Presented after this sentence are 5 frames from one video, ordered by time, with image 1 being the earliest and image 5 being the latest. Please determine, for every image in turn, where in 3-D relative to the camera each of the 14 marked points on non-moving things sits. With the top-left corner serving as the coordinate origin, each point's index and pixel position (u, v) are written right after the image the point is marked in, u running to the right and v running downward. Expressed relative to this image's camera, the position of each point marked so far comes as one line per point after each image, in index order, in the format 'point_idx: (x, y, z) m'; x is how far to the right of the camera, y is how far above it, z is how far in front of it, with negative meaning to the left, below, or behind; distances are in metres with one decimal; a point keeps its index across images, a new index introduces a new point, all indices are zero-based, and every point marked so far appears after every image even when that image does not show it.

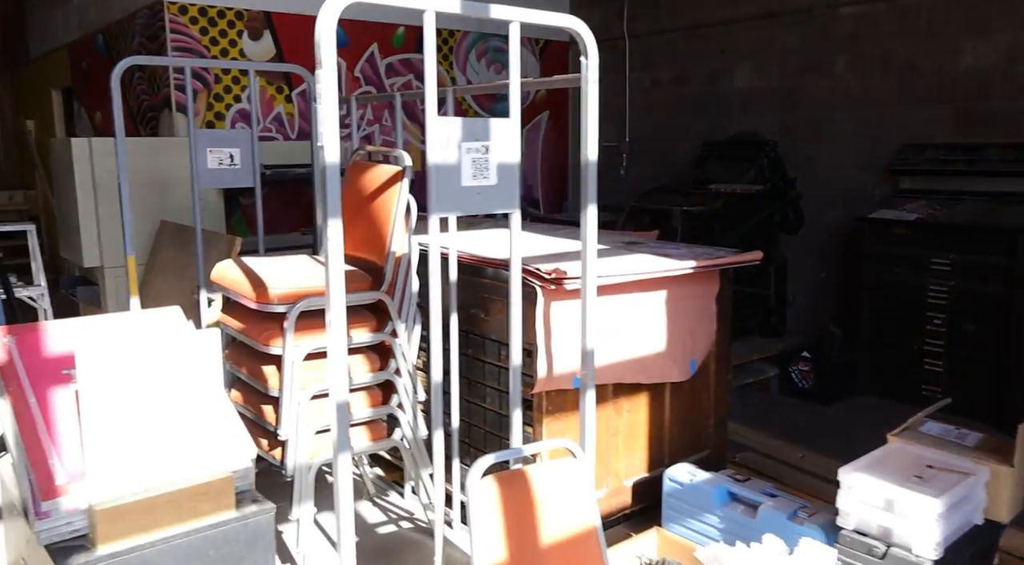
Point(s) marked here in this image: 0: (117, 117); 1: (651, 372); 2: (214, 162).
0: (-1.3, +0.6, +2.8) m
1: (+0.5, -0.3, +2.7) m
2: (-1.1, +0.5, +3.0) m
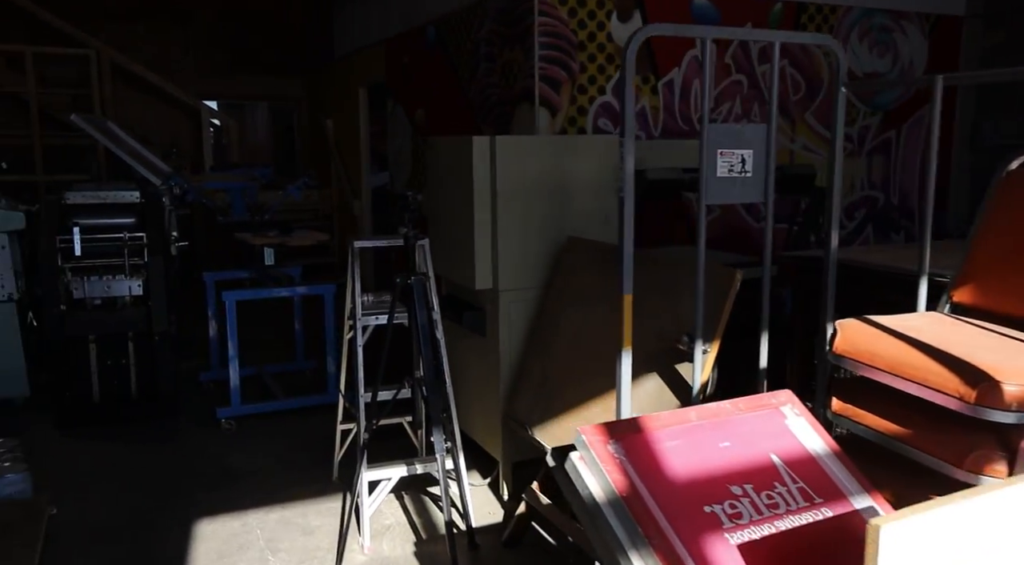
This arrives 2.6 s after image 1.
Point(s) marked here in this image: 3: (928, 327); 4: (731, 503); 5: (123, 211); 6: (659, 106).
0: (+0.3, +0.4, +2.1) m
1: (+2.0, -0.5, +1.5) m
2: (+0.6, +0.3, +2.2) m
3: (+0.9, -0.1, +1.7) m
4: (+0.4, -0.4, +1.3) m
5: (-2.1, +0.4, +4.3) m
6: (+0.8, +1.0, +4.6) m
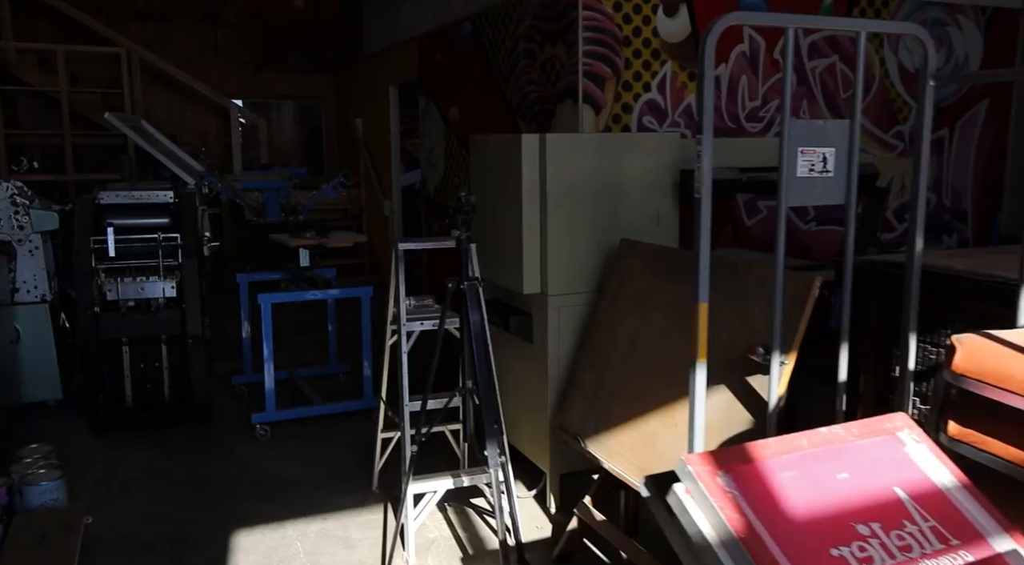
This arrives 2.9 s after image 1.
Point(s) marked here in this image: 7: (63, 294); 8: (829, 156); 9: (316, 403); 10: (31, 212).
0: (+0.5, +0.4, +1.9) m
1: (+2.1, -0.5, +1.3) m
2: (+0.8, +0.3, +2.1) m
3: (+1.0, -0.1, +1.5) m
4: (+0.5, -0.4, +1.1) m
5: (-1.9, +0.4, +4.2) m
6: (+1.1, +1.0, +4.5) m
7: (-2.6, -0.1, +4.7) m
8: (+0.8, +0.3, +2.1) m
9: (-1.0, -0.6, +4.3) m
10: (-2.6, +0.4, +4.3) m
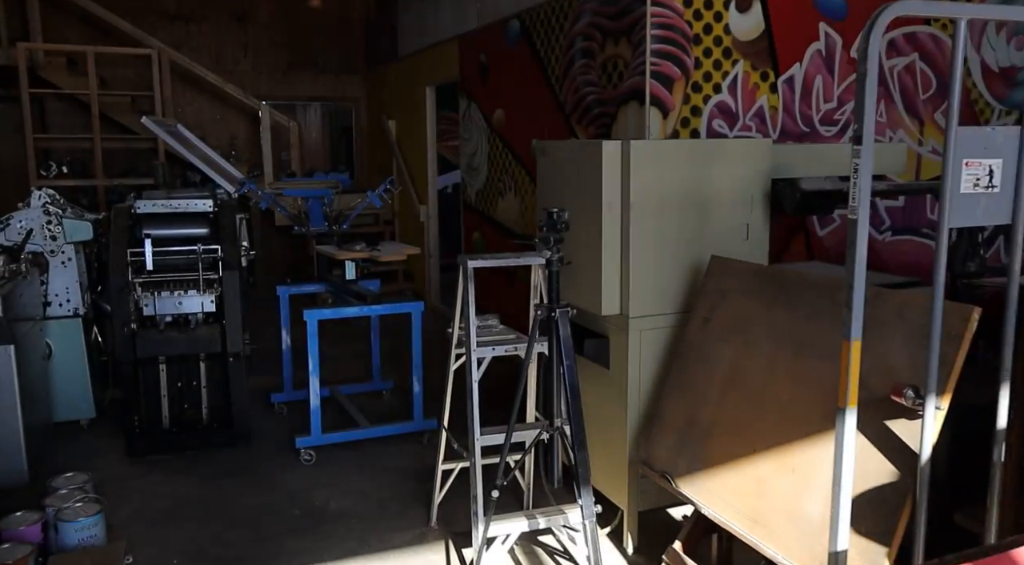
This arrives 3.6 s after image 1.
0: (+0.7, +0.3, +1.6) m
1: (+2.4, -0.6, +1.0) m
2: (+1.0, +0.2, +1.8) m
3: (+1.3, -0.2, +1.2) m
4: (+0.7, -0.4, +0.9) m
5: (-1.6, +0.3, +4.0) m
6: (+1.4, +0.9, +4.2) m
7: (-2.3, -0.1, +4.5) m
8: (+1.1, +0.3, +1.8) m
9: (-0.7, -0.7, +4.0) m
10: (-2.3, +0.3, +4.1) m
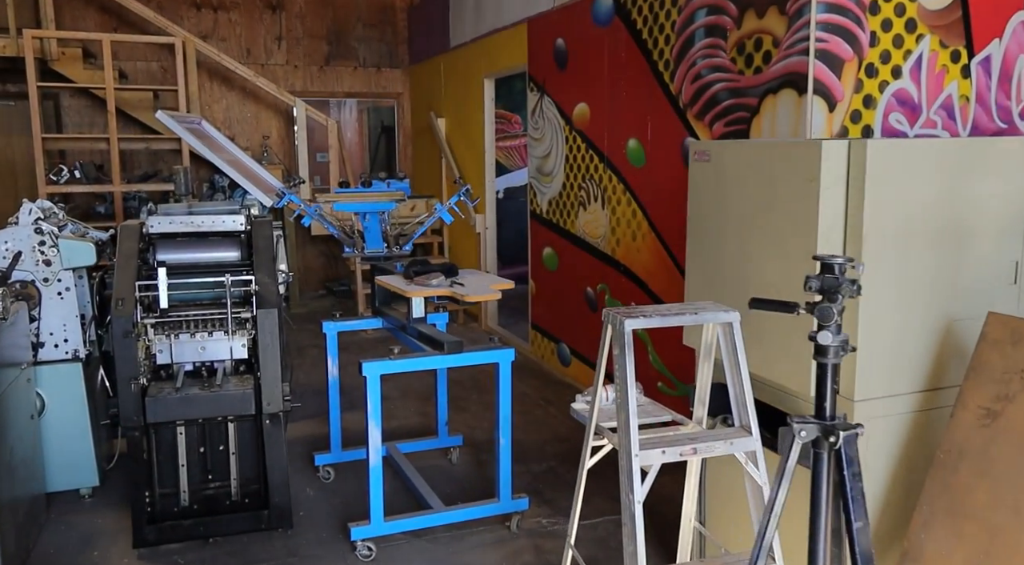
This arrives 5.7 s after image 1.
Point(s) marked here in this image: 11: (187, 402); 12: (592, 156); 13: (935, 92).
0: (+1.1, +0.2, +0.7) m
1: (+2.7, -0.8, 0.0) m
2: (+1.4, +0.1, +0.8) m
3: (+1.6, -0.3, +0.2) m
4: (+1.1, -0.6, -0.1) m
5: (-1.1, +0.2, +3.1) m
6: (+1.8, +0.8, +3.2) m
7: (-1.9, -0.3, +3.6) m
8: (+1.5, +0.1, +0.9) m
9: (-0.3, -0.9, +3.1) m
10: (-1.8, +0.2, +3.2) m
11: (-1.2, -0.4, +3.0) m
12: (+0.5, +0.7, +4.7) m
13: (+1.7, +0.7, +3.2) m
